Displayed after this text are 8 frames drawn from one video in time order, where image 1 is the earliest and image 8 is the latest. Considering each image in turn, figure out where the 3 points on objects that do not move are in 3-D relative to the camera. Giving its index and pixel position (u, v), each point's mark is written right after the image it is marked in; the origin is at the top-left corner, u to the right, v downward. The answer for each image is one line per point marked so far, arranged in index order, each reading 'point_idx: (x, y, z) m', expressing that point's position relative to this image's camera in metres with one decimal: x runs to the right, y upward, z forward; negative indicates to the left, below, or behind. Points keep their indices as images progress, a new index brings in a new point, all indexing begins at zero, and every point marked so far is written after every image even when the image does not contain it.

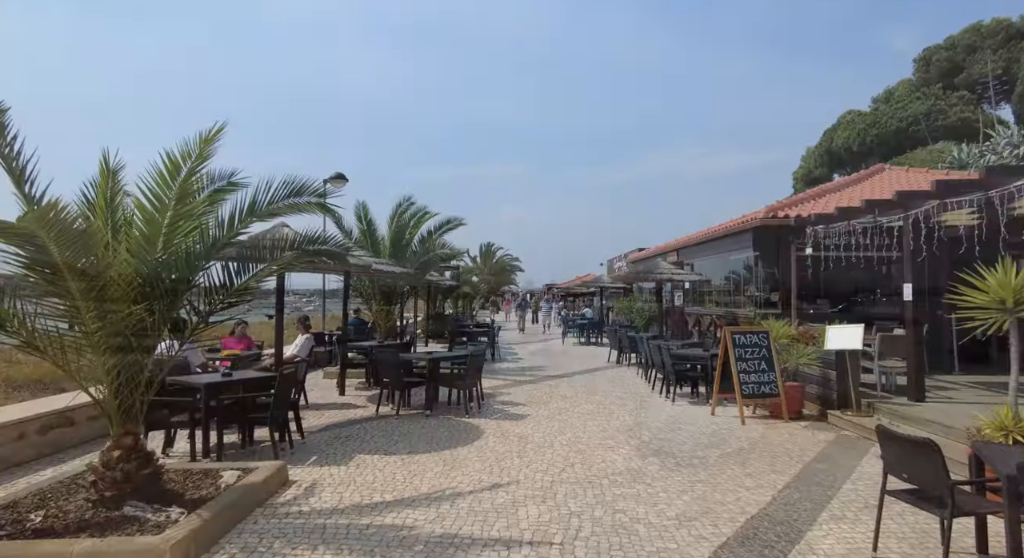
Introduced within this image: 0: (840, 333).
0: (+4.6, -0.8, +7.8) m
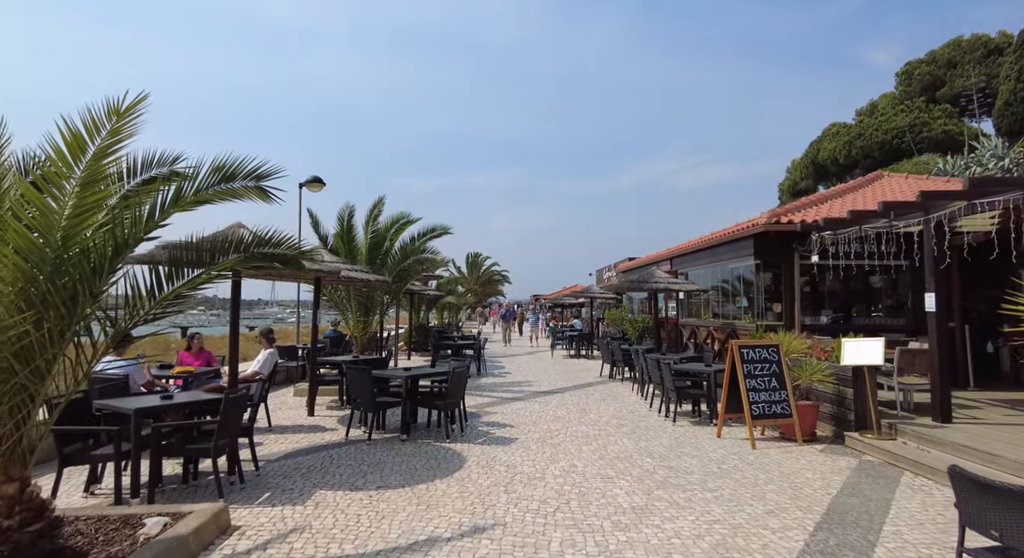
0: (+4.5, -0.9, +7.1) m
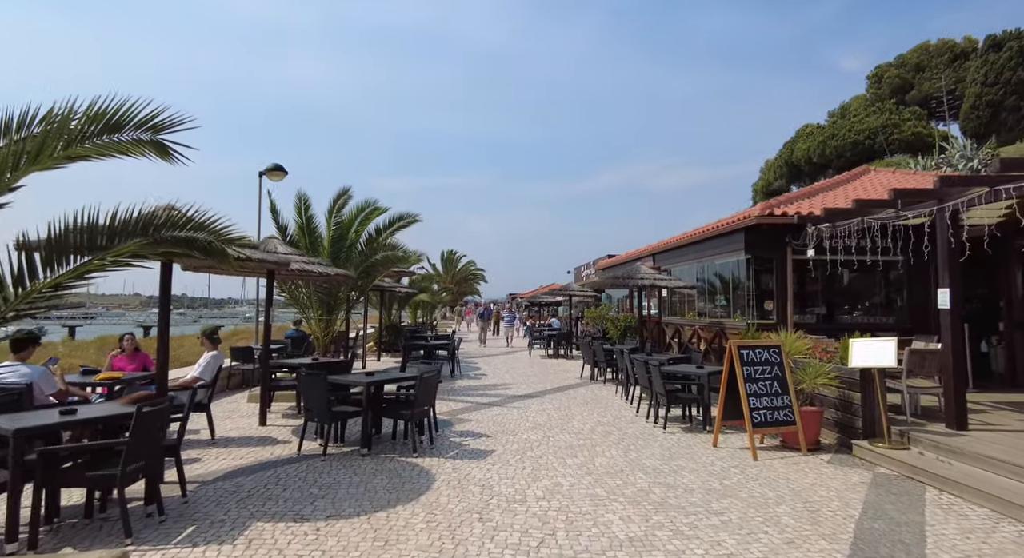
0: (+4.2, -0.8, +6.5) m
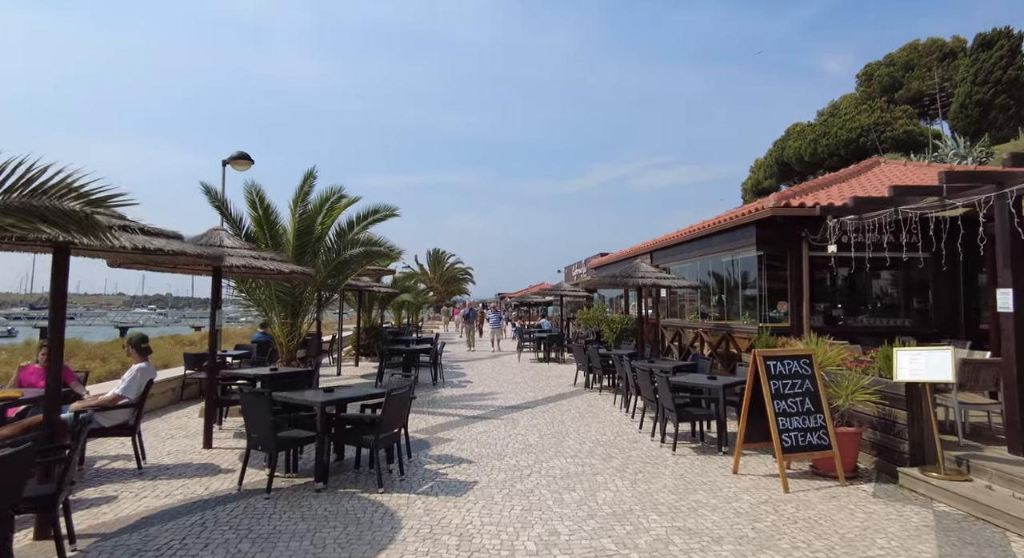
0: (+4.0, -0.8, +5.5) m
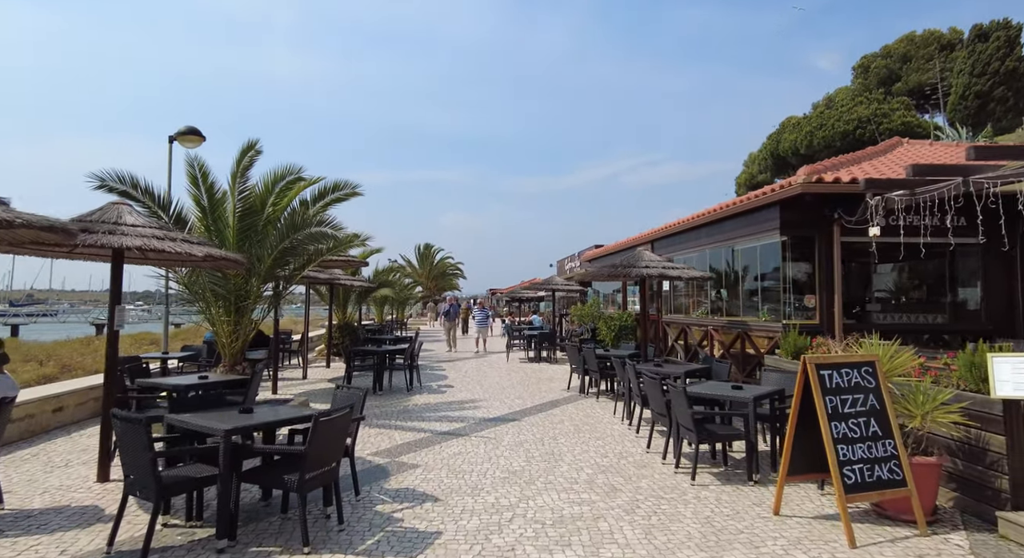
0: (+3.8, -0.7, +4.1) m
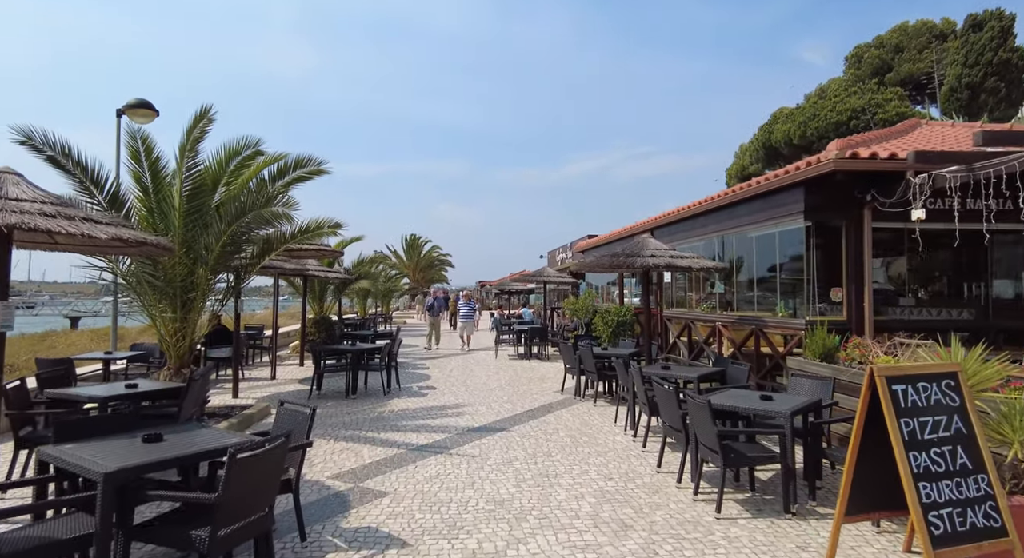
0: (+3.8, -0.6, +3.2) m
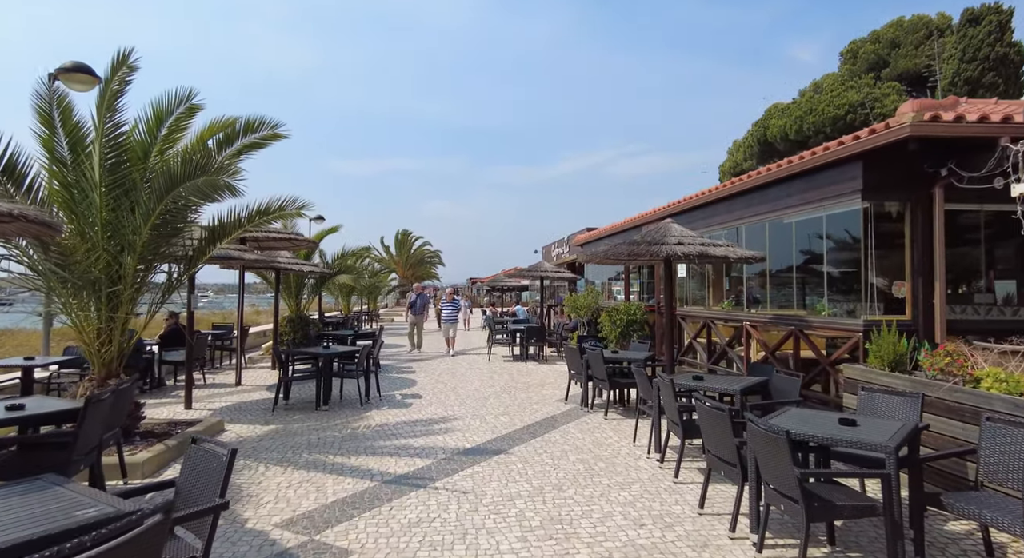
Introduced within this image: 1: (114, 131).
0: (+3.8, -0.5, +2.0) m
1: (-4.1, +1.5, +5.7) m
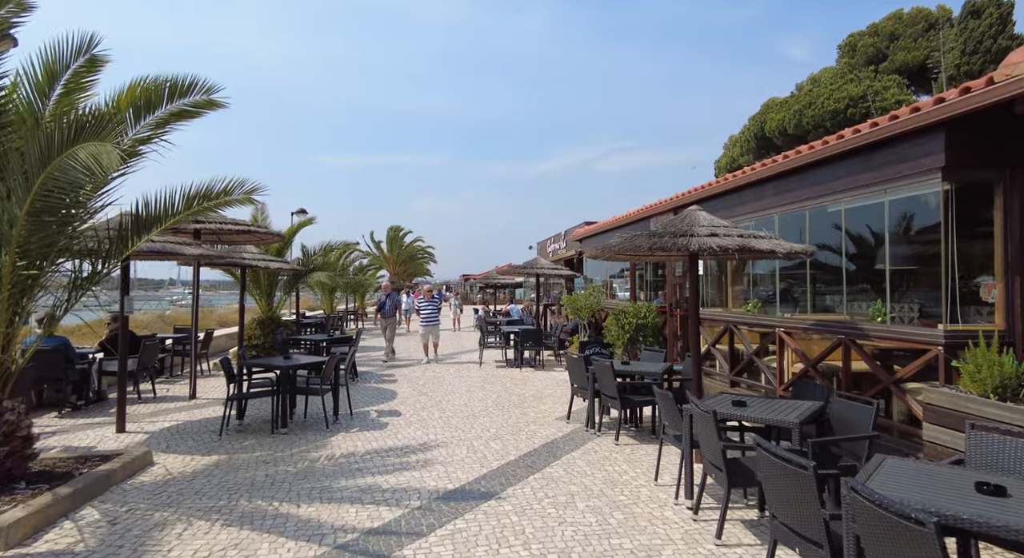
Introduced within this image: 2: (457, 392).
0: (+3.8, -0.5, +0.8) m
1: (-4.1, +1.5, +4.4) m
2: (-0.9, -1.9, +9.2) m
